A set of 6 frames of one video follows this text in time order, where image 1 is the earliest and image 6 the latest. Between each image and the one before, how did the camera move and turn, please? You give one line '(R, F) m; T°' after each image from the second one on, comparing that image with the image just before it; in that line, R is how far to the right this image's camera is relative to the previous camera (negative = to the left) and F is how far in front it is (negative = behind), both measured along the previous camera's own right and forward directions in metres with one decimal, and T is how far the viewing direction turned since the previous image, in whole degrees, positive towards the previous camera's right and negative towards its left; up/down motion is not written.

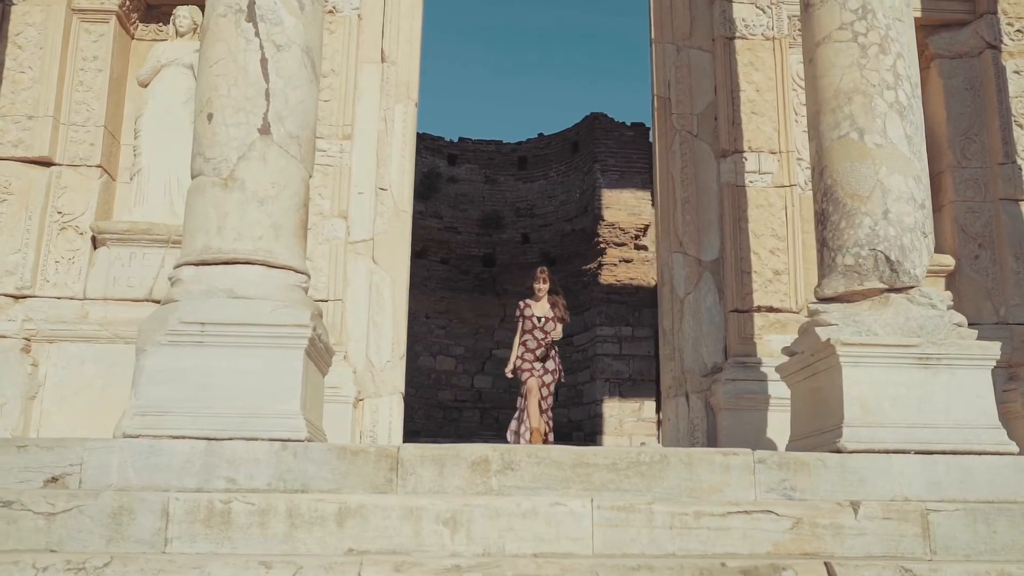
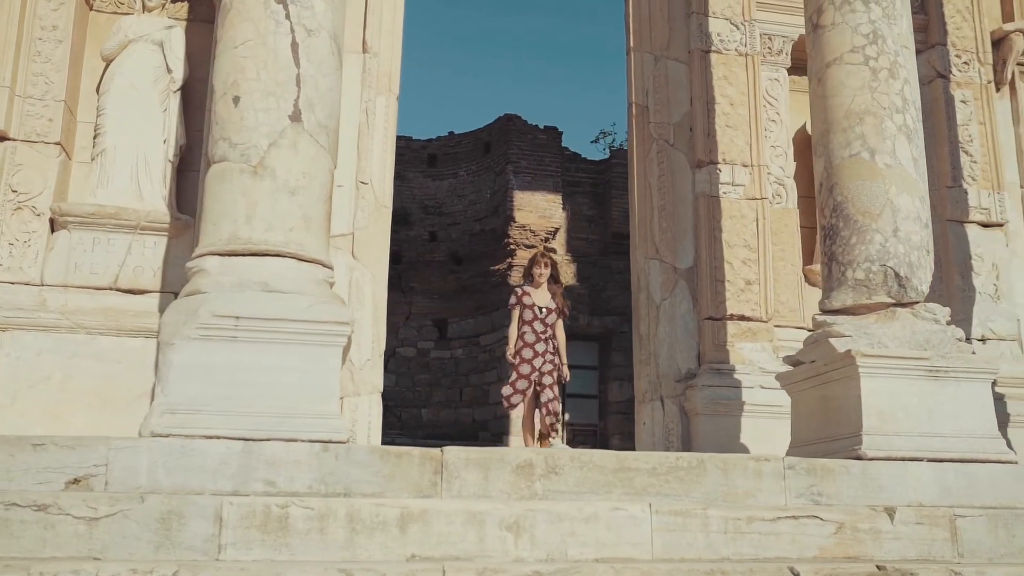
(-0.9, +0.1) m; +8°
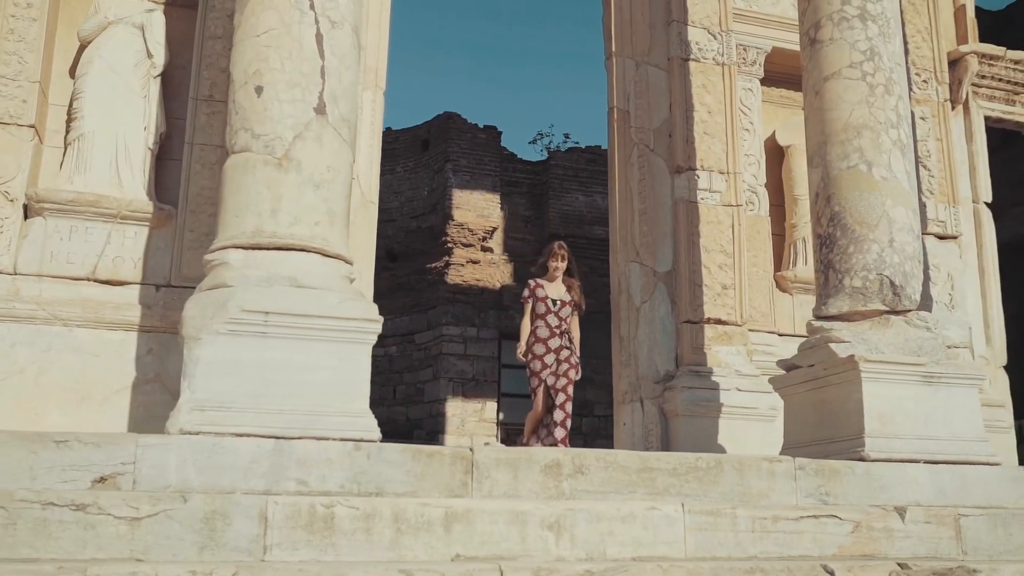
(-0.6, 0.0) m; +6°
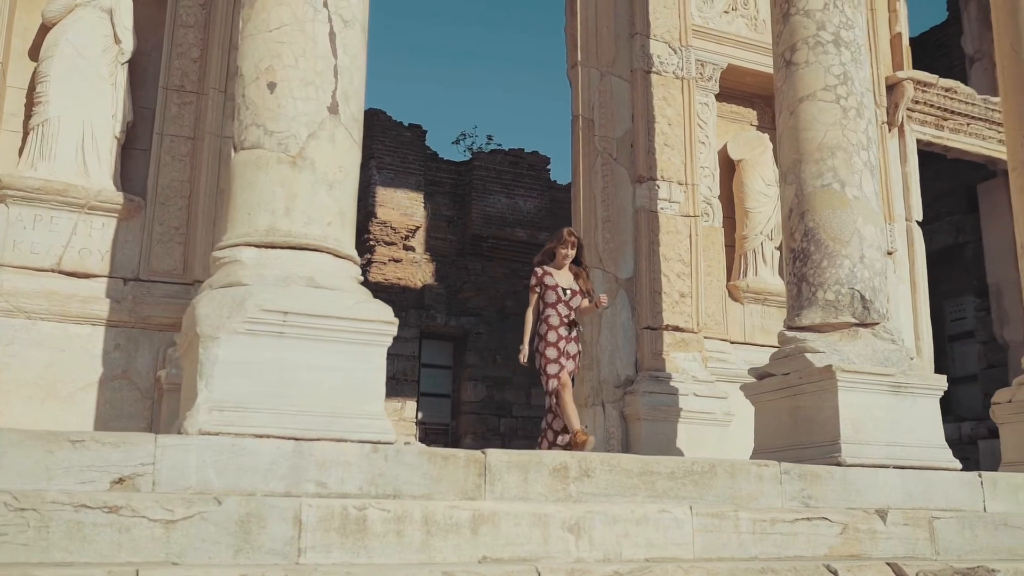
(-0.6, 0.0) m; +6°
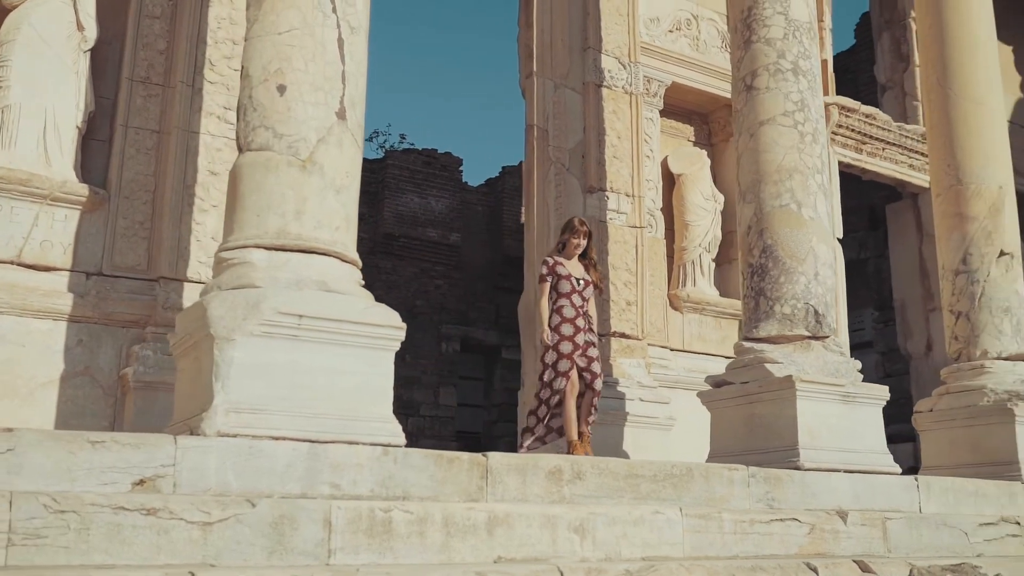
(-0.6, -0.1) m; +7°
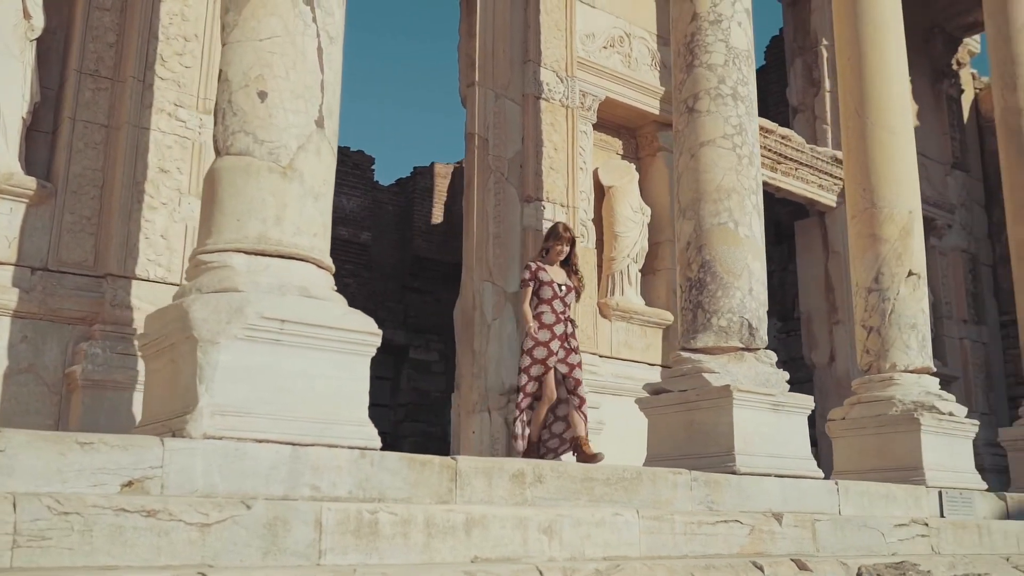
(-0.4, -0.2) m; +6°
